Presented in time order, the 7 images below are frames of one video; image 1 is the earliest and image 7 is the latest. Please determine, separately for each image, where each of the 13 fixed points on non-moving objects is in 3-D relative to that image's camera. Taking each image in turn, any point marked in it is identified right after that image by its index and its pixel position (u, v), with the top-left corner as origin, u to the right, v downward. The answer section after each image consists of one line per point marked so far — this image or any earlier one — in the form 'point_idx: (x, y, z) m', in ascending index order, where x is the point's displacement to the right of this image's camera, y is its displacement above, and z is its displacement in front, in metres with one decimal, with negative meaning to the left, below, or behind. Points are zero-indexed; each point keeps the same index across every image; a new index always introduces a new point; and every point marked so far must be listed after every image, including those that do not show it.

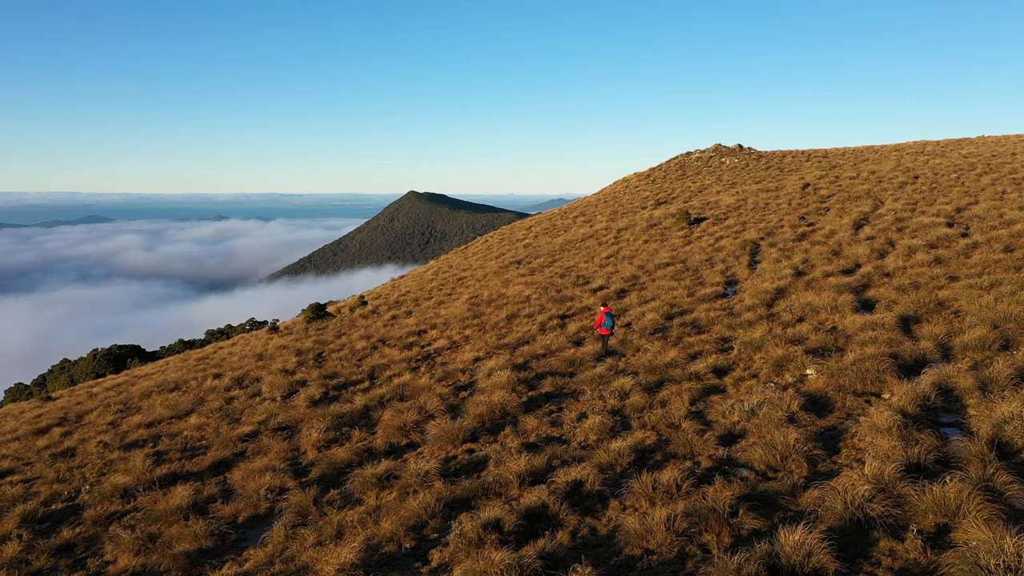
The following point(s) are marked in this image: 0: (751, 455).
0: (+2.7, -1.9, +7.9) m
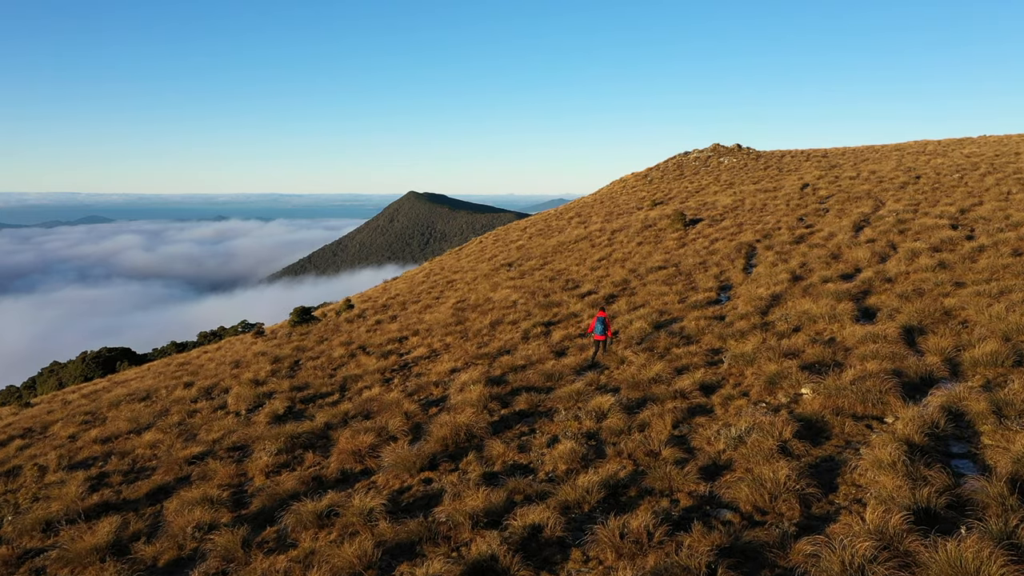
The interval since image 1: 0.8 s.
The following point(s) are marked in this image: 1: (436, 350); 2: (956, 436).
0: (+2.2, -2.0, +6.9) m
1: (-2.1, -1.7, +19.1) m
2: (+4.9, -1.7, +7.7) m
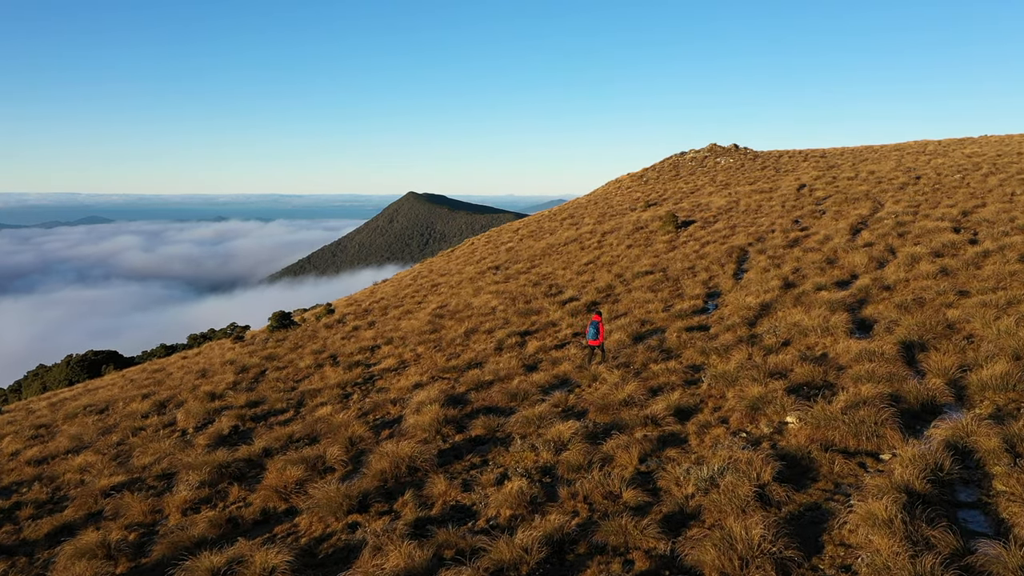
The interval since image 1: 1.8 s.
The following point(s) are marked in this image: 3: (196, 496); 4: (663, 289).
0: (+1.6, -2.2, +5.7) m
1: (-2.8, -1.9, +17.9) m
2: (+4.3, -1.8, +6.6) m
3: (-4.2, -2.7, +9.2) m
4: (+4.3, 0.0, +19.6) m
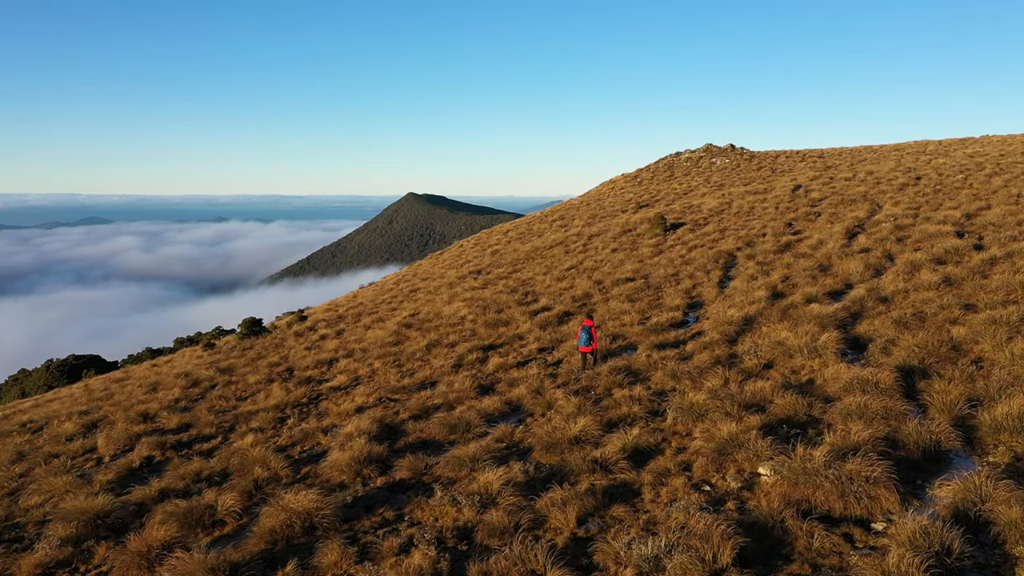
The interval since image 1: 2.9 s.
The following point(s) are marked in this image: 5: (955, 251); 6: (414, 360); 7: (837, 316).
0: (+0.7, -2.4, +4.2) m
1: (-3.6, -2.1, +16.4) m
2: (+3.4, -2.0, +5.1) m
3: (-5.0, -3.0, +7.7) m
4: (+3.4, -0.3, +18.1) m
5: (+10.6, +0.9, +16.7) m
6: (-2.4, -1.7, +16.9) m
7: (+5.9, -0.5, +12.7) m
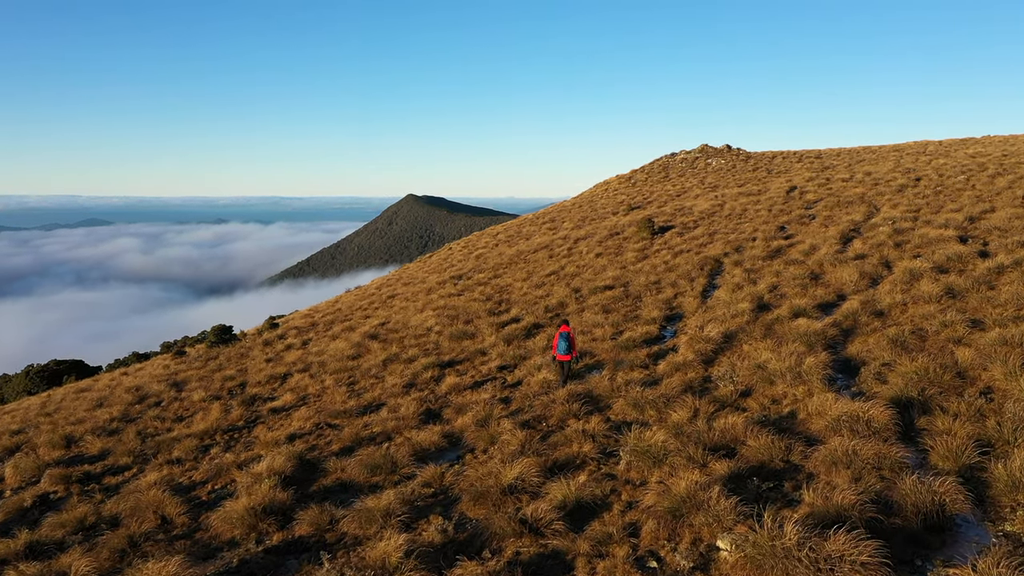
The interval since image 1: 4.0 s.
0: (-0.1, -2.6, +2.8) m
1: (-4.5, -2.3, +15.0) m
2: (+2.6, -2.3, +3.7) m
3: (-5.9, -3.2, +6.3) m
4: (+2.6, -0.5, +16.7) m
5: (+9.8, +0.7, +15.3) m
6: (-3.2, -2.0, +15.5) m
7: (+5.1, -0.7, +11.3) m
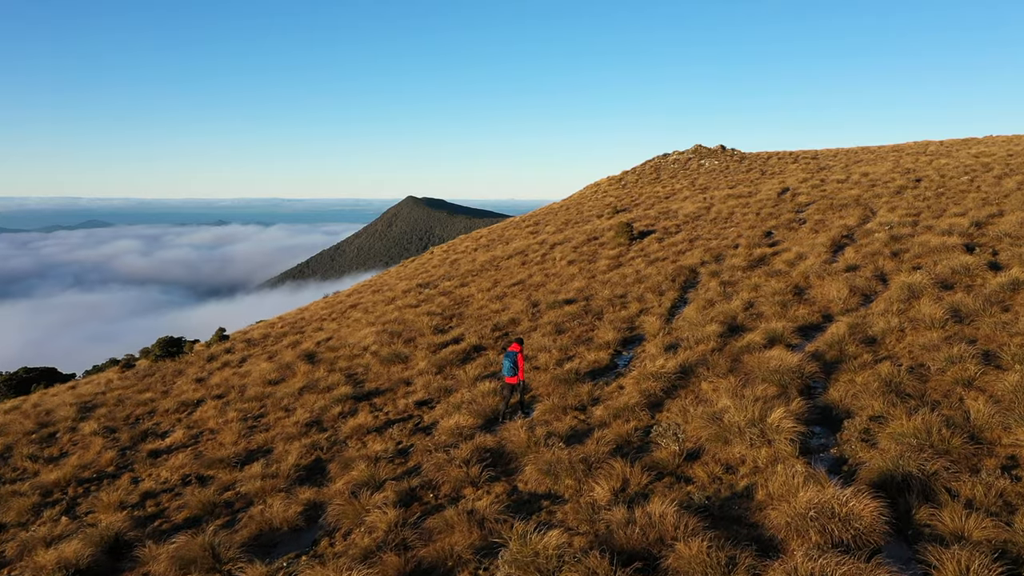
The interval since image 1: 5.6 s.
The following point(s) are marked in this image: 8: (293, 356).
0: (-1.4, -2.9, +0.6) m
1: (-5.7, -2.7, +12.8) m
2: (+1.3, -2.6, +1.5) m
3: (-7.2, -3.5, +4.1) m
4: (+1.3, -0.8, +14.5) m
5: (+8.5, +0.3, +13.1) m
6: (-4.5, -2.3, +13.3) m
7: (+3.8, -1.1, +9.1) m
8: (-5.9, -1.8, +18.9) m
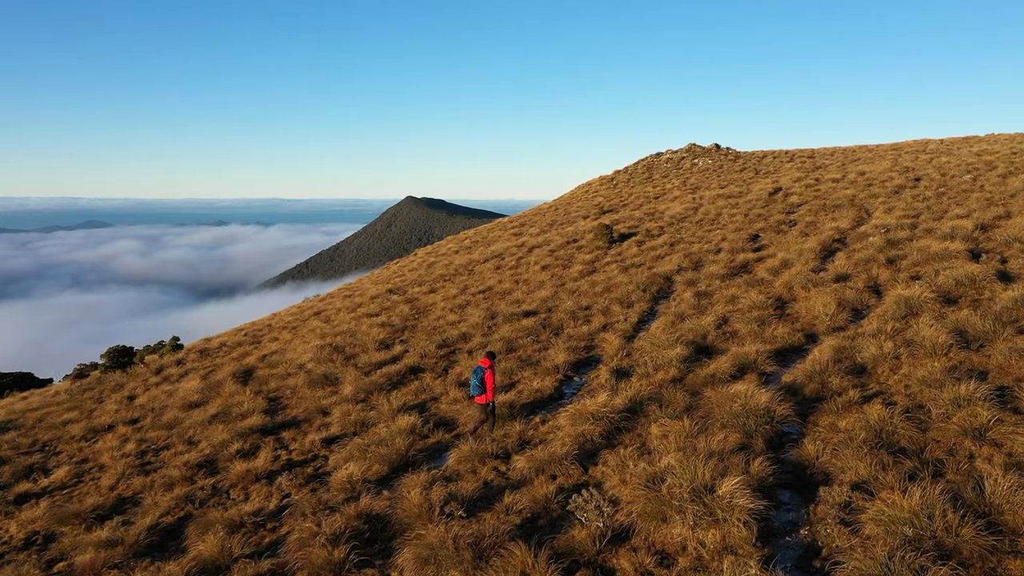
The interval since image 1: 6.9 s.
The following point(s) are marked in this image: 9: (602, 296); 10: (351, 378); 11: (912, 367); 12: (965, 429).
0: (-2.5, -3.2, -1.1) m
1: (-6.8, -2.9, +11.1) m
2: (+0.3, -2.8, -0.2) m
3: (-8.2, -3.7, +2.4) m
4: (+0.3, -1.1, +12.8) m
5: (+7.5, +0.1, +11.4) m
6: (-5.5, -2.6, +11.5) m
7: (+2.8, -1.3, +7.4) m
8: (-7.0, -2.1, +17.2) m
9: (+2.1, -0.2, +16.0) m
10: (-2.9, -1.7, +12.7) m
11: (+4.7, -0.9, +8.2) m
12: (+4.1, -1.3, +6.4) m
